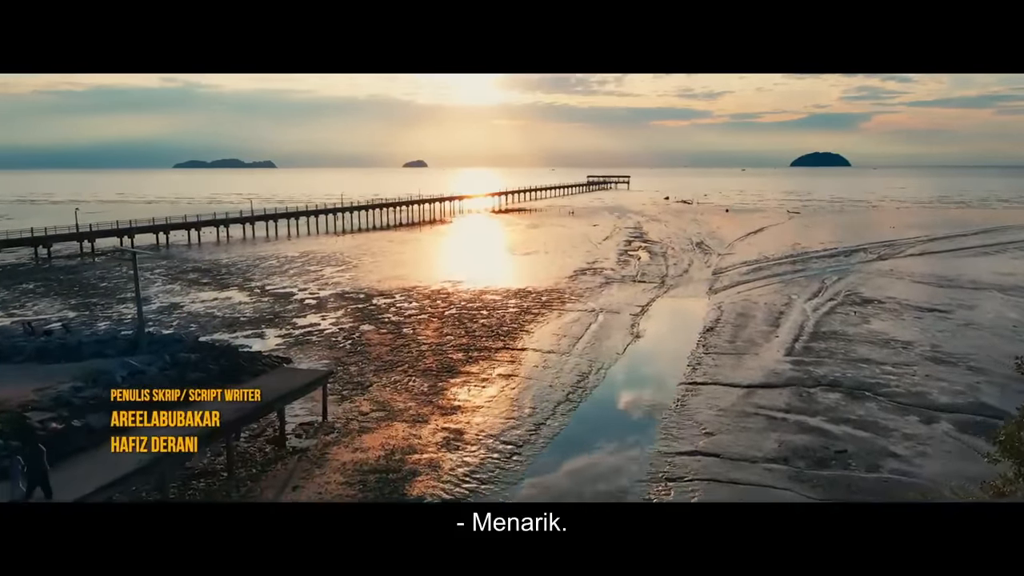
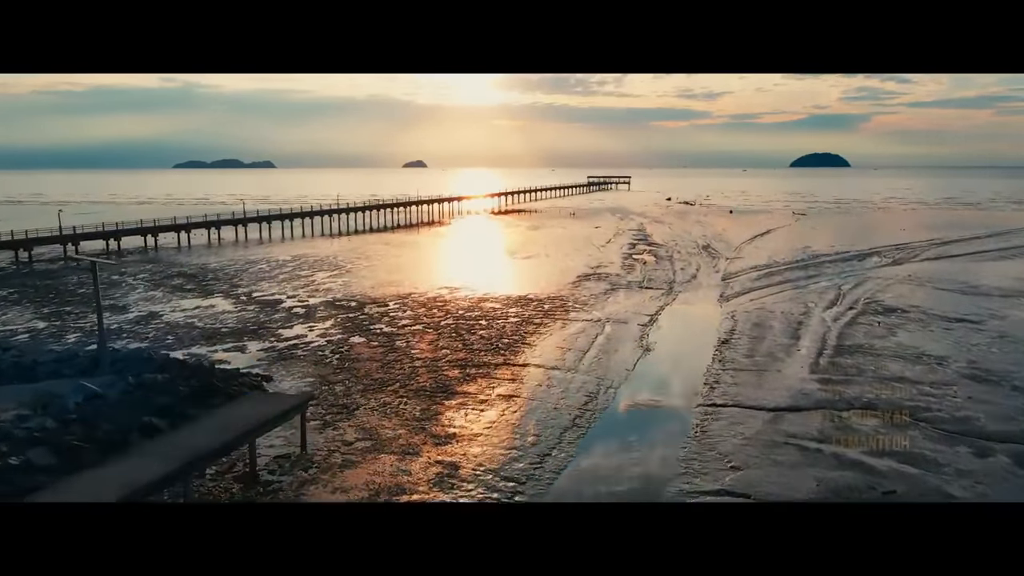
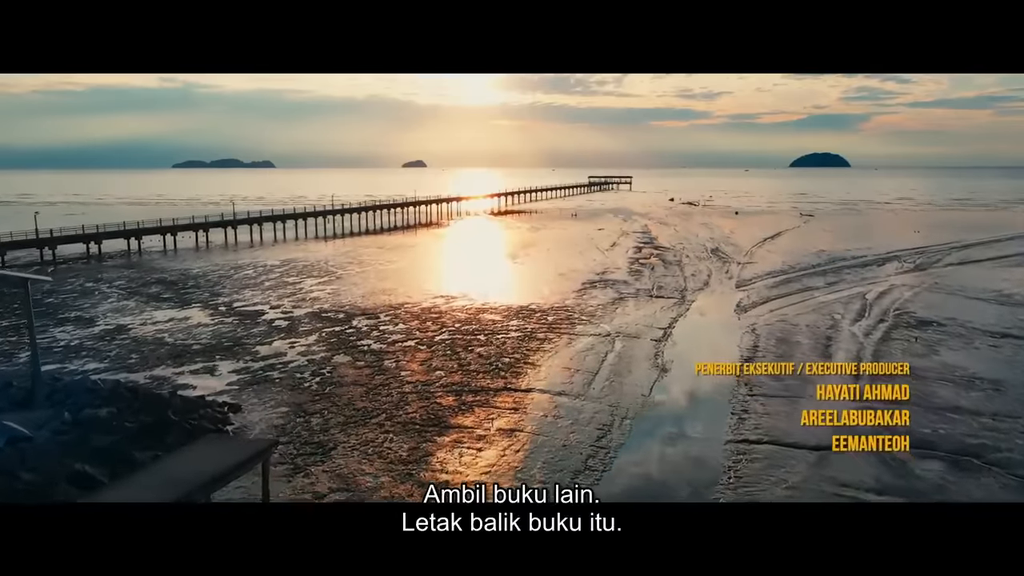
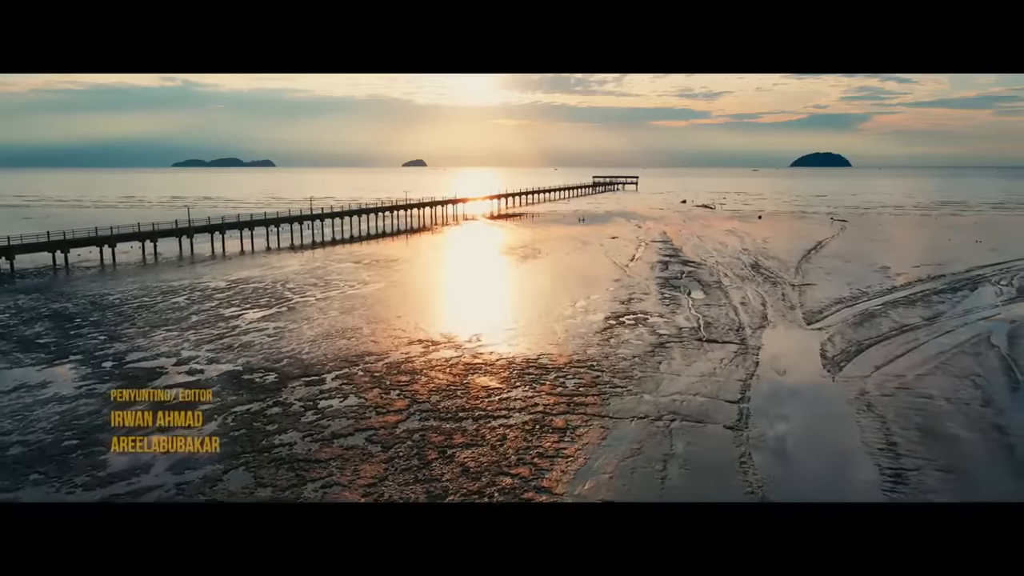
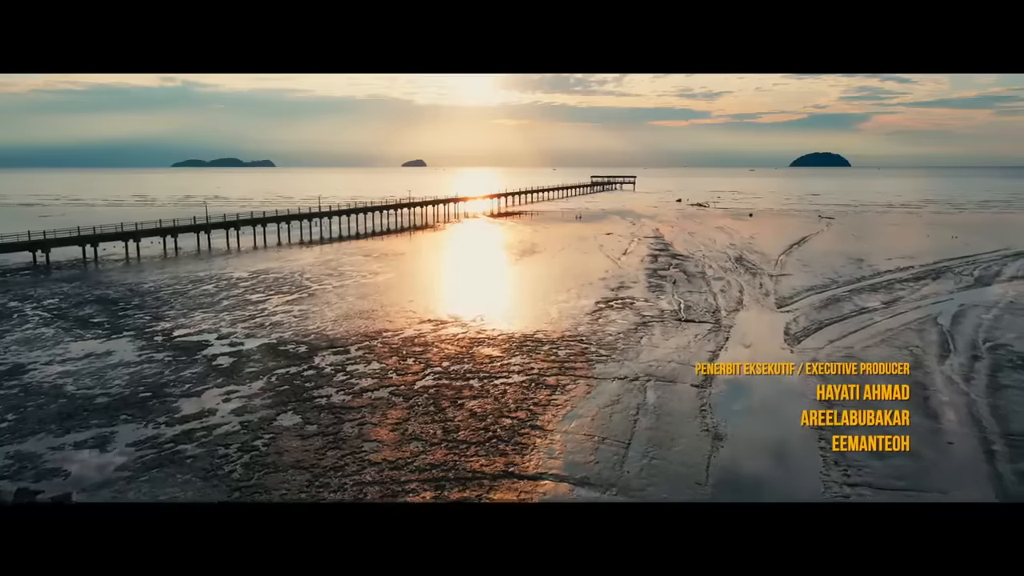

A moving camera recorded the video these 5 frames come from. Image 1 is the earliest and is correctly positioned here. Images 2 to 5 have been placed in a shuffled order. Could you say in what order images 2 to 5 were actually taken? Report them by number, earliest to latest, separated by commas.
2, 3, 5, 4
